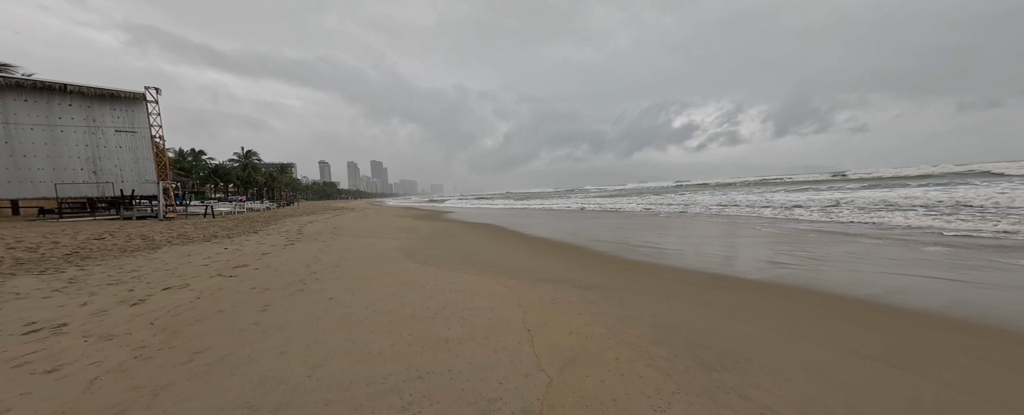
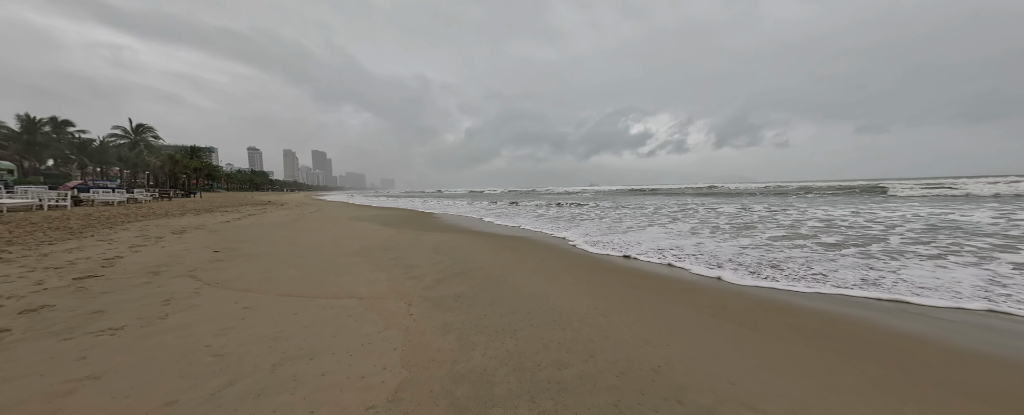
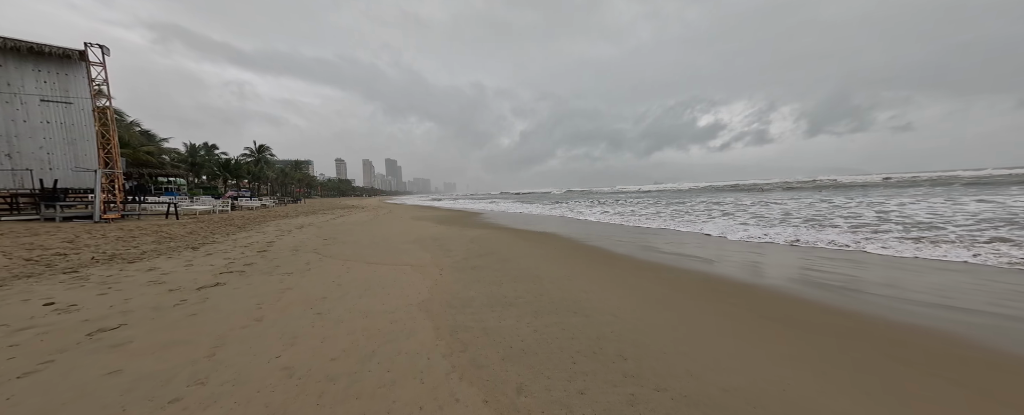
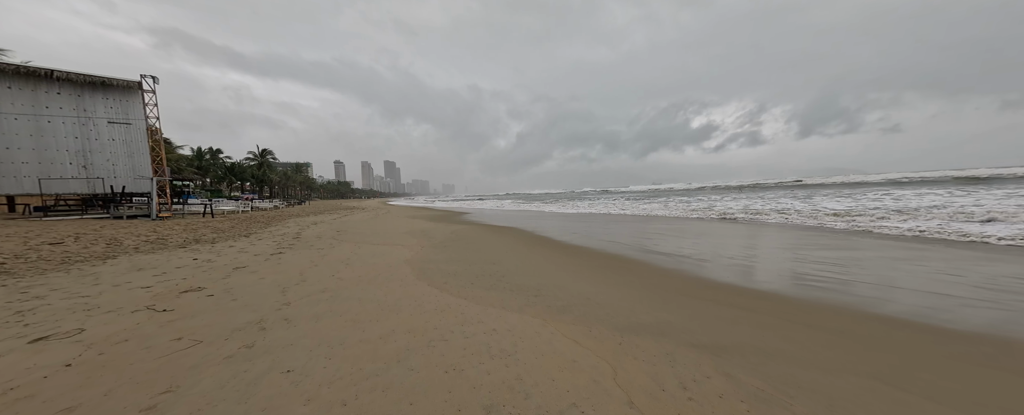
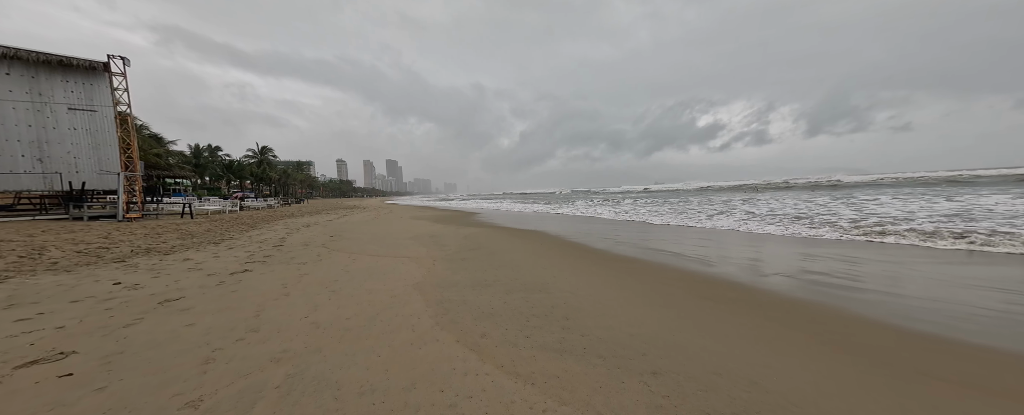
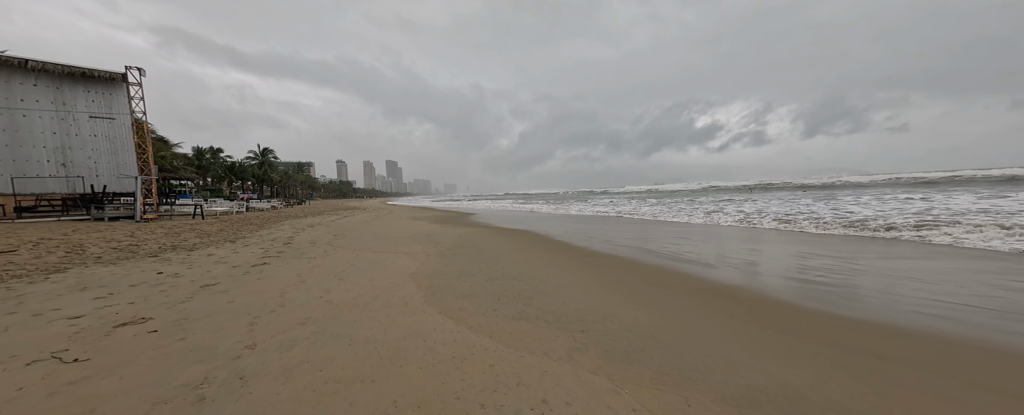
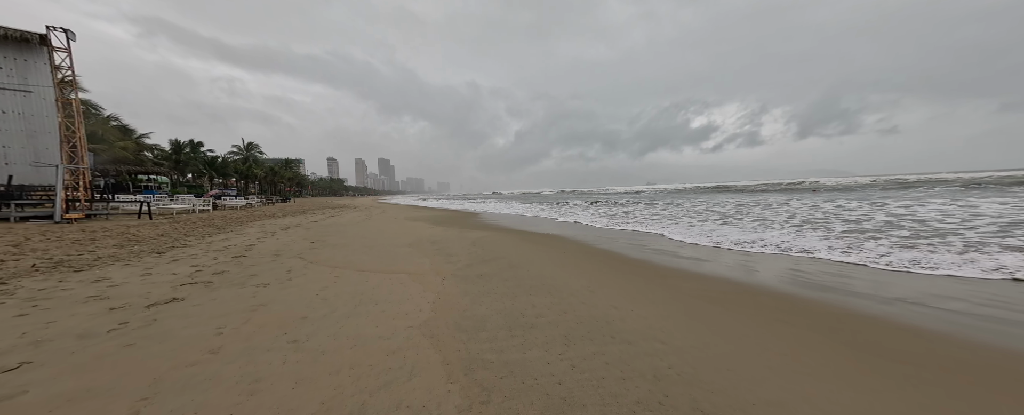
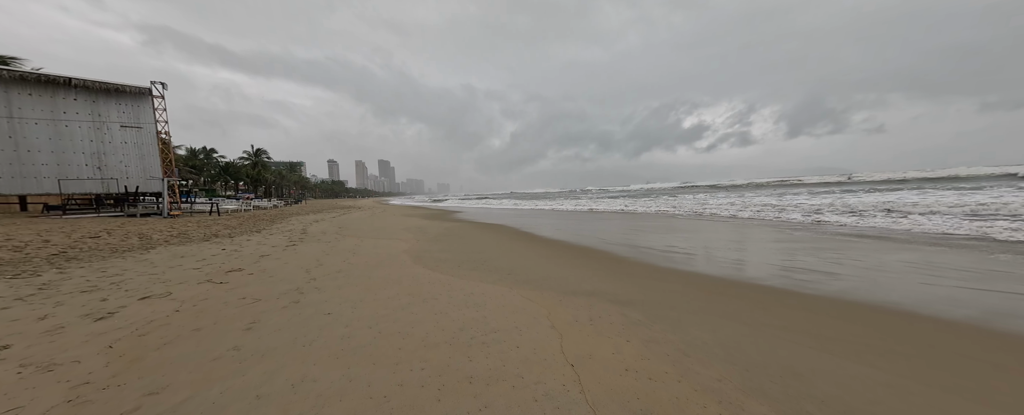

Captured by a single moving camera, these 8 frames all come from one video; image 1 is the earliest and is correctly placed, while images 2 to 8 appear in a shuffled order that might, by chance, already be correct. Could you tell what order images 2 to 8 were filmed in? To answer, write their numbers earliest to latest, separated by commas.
8, 4, 6, 5, 3, 7, 2
